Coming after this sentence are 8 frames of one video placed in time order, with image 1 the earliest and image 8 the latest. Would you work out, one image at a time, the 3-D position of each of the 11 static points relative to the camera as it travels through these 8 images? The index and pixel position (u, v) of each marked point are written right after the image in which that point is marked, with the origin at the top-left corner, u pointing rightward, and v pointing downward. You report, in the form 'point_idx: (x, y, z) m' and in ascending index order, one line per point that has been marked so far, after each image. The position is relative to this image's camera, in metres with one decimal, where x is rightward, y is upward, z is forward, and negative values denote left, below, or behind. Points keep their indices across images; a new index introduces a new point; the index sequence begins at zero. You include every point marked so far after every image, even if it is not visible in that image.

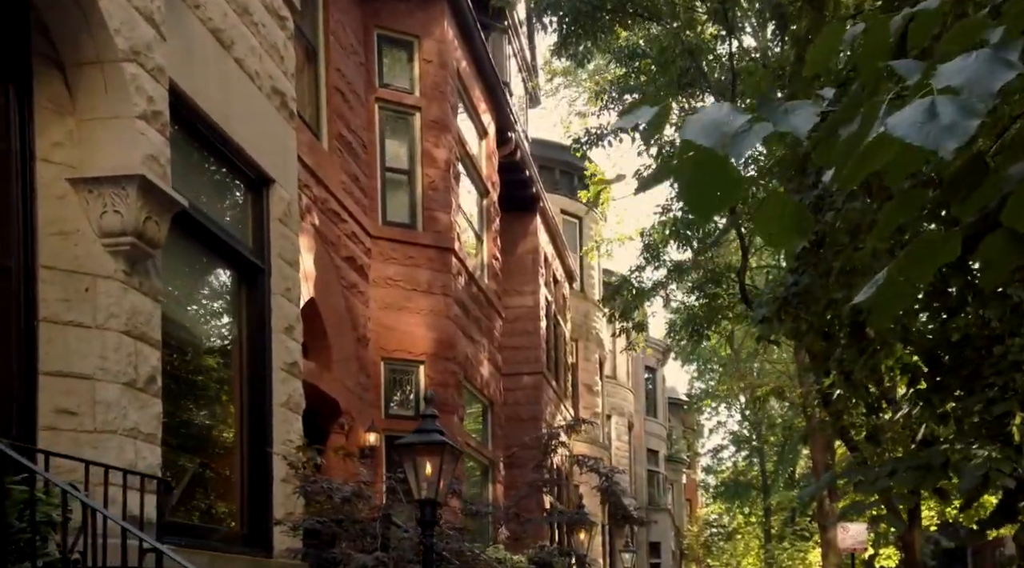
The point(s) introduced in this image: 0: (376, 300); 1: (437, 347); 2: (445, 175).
0: (-1.4, -0.2, +13.1) m
1: (-0.8, -0.7, +13.5) m
2: (-0.7, +1.2, +14.3) m
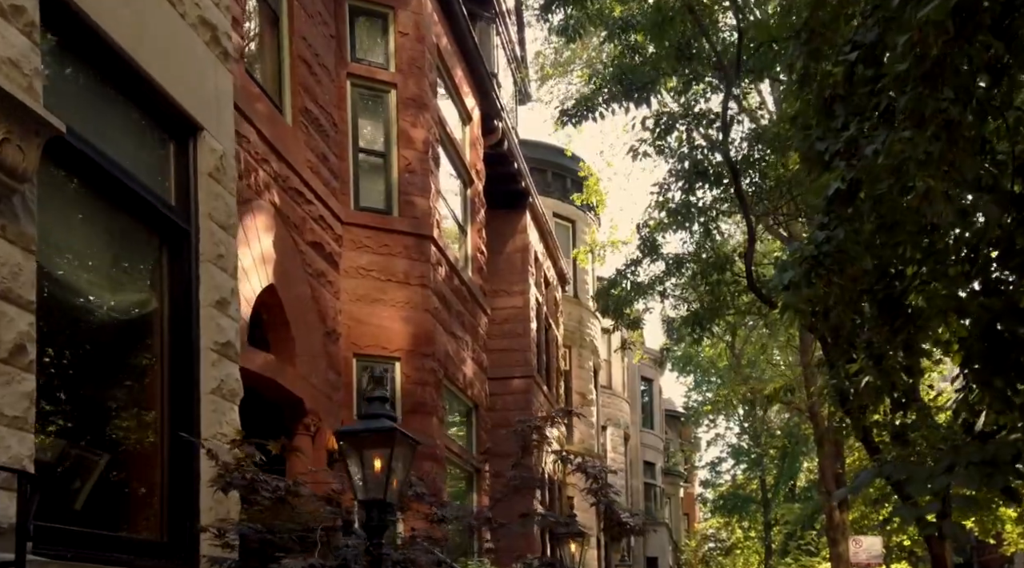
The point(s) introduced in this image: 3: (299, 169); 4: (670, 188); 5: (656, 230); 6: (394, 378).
0: (-1.6, -0.1, +12.0) m
1: (-1.0, -0.6, +12.5) m
2: (-0.9, +1.3, +13.2) m
3: (-1.8, +1.0, +10.7) m
4: (+2.0, +1.2, +15.9) m
5: (+2.2, +0.8, +19.0) m
6: (-1.1, -0.9, +12.4) m
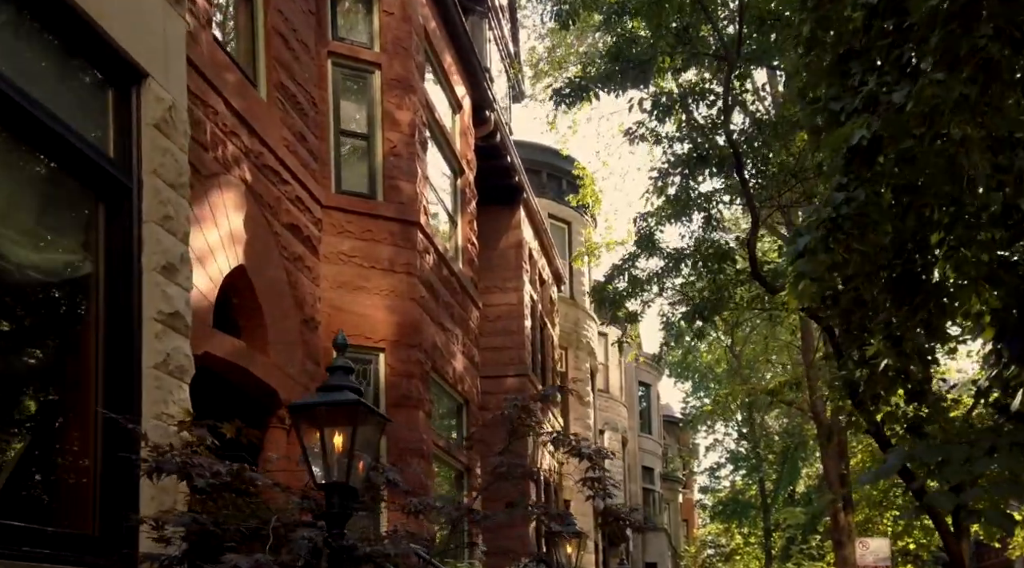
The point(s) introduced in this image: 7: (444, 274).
0: (-1.6, +0.1, +11.4) m
1: (-1.0, -0.5, +11.8) m
2: (-1.0, +1.4, +12.5) m
3: (-1.9, +1.1, +10.0) m
4: (+1.9, +1.3, +15.3) m
5: (+2.1, +0.9, +18.4) m
6: (-1.2, -0.8, +11.7) m
7: (-0.7, +0.1, +13.8) m
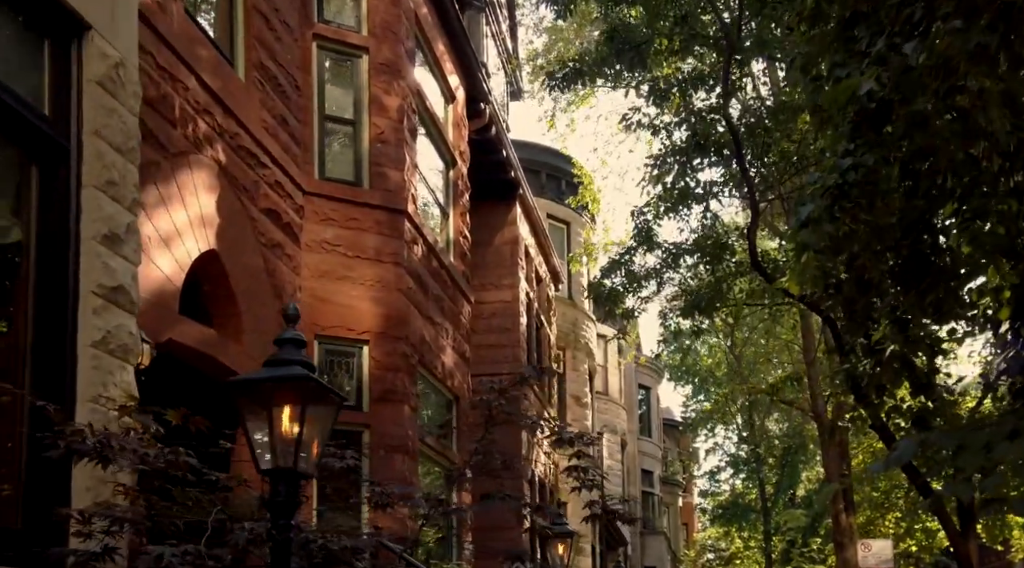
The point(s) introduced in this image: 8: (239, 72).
0: (-1.7, +0.1, +10.9) m
1: (-1.1, -0.4, +11.3) m
2: (-1.1, +1.5, +12.1) m
3: (-2.0, +1.2, +9.6) m
4: (+1.8, +1.4, +14.8) m
5: (+2.0, +0.9, +17.9) m
6: (-1.3, -0.7, +11.3) m
7: (-0.8, +0.2, +13.3) m
8: (-2.1, +1.6, +9.8) m
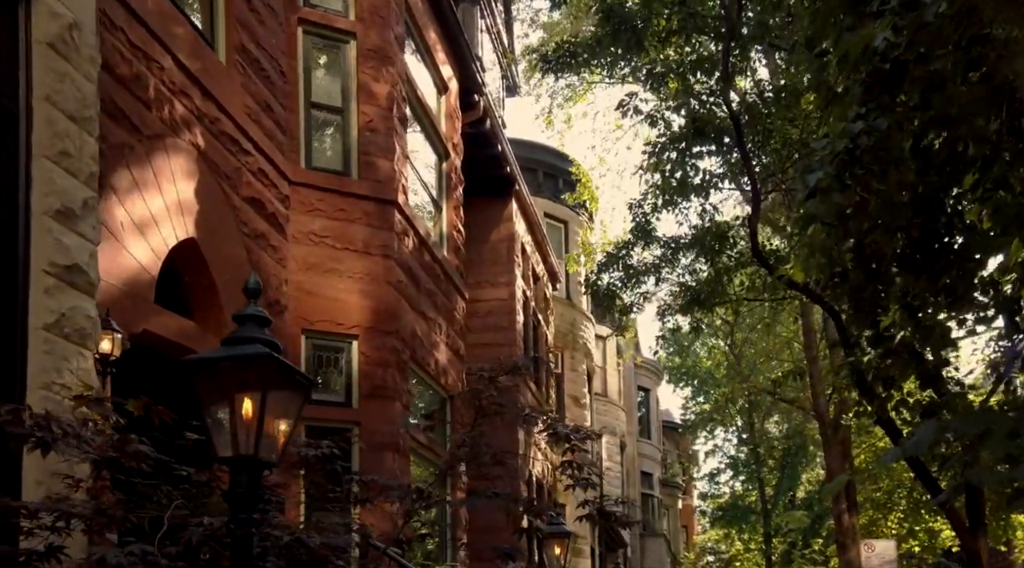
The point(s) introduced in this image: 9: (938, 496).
0: (-1.8, +0.2, +10.5) m
1: (-1.2, -0.3, +10.9) m
2: (-1.1, +1.5, +11.7) m
3: (-2.0, +1.3, +9.2) m
4: (+1.7, +1.5, +14.5) m
5: (+1.9, +1.0, +17.5) m
6: (-1.4, -0.6, +10.9) m
7: (-0.9, +0.2, +12.9) m
8: (-2.2, +1.7, +9.4) m
9: (+3.8, -1.9, +11.4) m
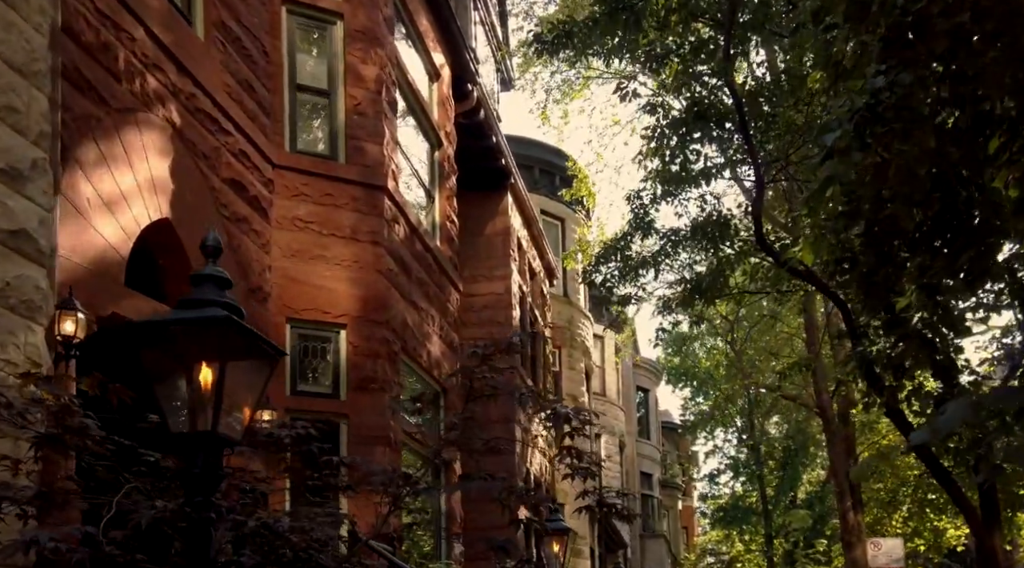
0: (-1.8, +0.3, +10.1) m
1: (-1.2, -0.2, +10.5) m
2: (-1.2, +1.6, +11.3) m
3: (-2.1, +1.4, +8.8) m
4: (+1.7, +1.6, +14.0) m
5: (+1.9, +1.1, +17.1) m
6: (-1.4, -0.5, +10.4) m
7: (-0.9, +0.3, +12.5) m
8: (-2.2, +1.8, +9.0) m
9: (+3.8, -1.8, +11.0) m
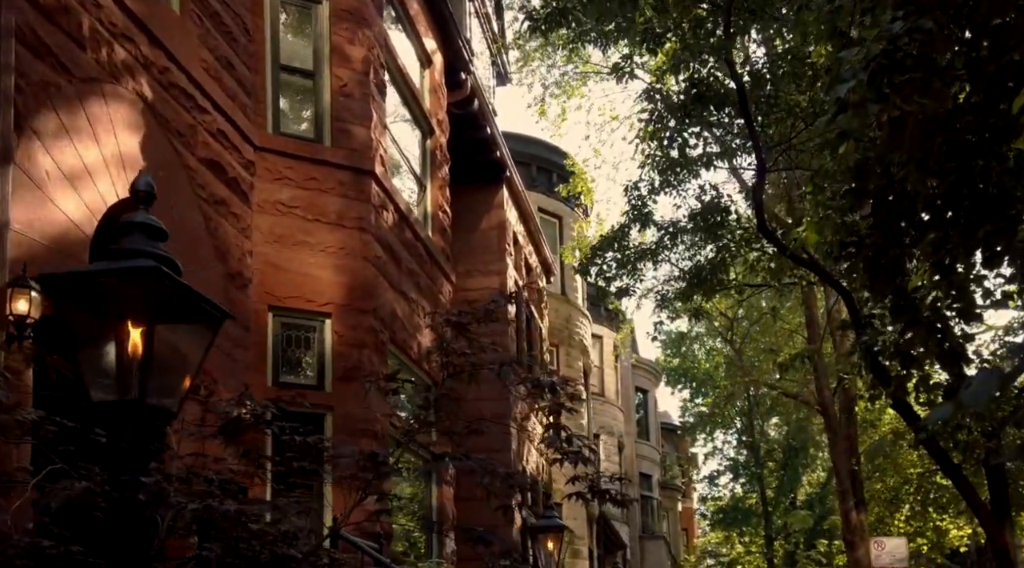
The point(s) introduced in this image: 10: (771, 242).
0: (-1.9, +0.4, +9.7) m
1: (-1.3, -0.1, +10.1) m
2: (-1.3, +1.7, +10.9) m
3: (-2.1, +1.5, +8.3) m
4: (+1.6, +1.7, +13.6) m
5: (+1.8, +1.2, +16.7) m
6: (-1.5, -0.4, +10.0) m
7: (-1.0, +0.4, +12.1) m
8: (-2.3, +1.9, +8.6) m
9: (+3.7, -1.7, +10.6) m
10: (+2.3, +0.4, +11.4) m
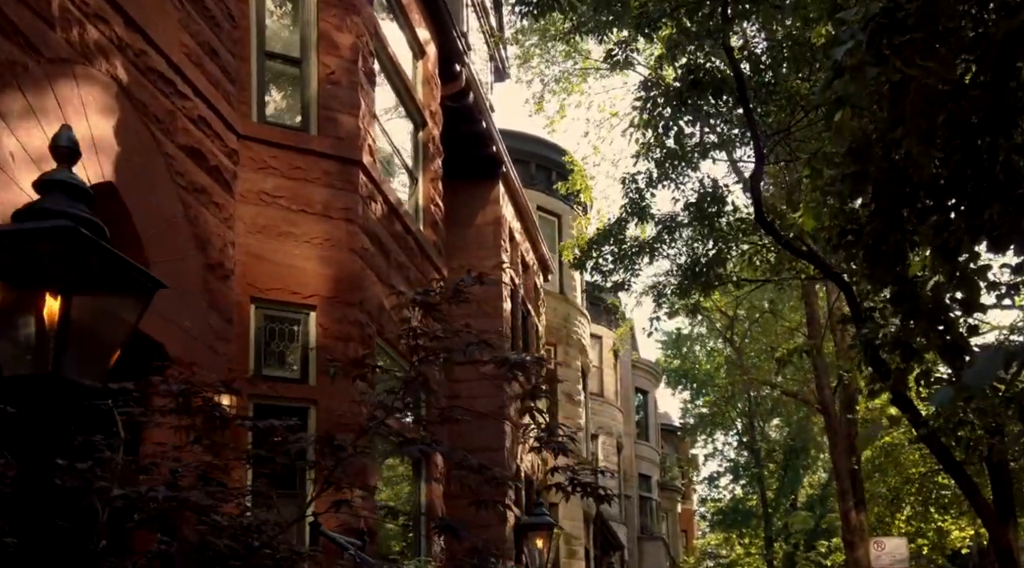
0: (-2.0, +0.5, +9.4) m
1: (-1.4, 0.0, +9.9) m
2: (-1.3, +1.8, +10.6) m
3: (-2.2, +1.5, +8.1) m
4: (+1.5, +1.8, +13.4) m
5: (+1.7, +1.2, +16.5) m
6: (-1.6, -0.4, +9.8) m
7: (-1.1, +0.5, +11.9) m
8: (-2.4, +2.0, +8.4) m
9: (+3.6, -1.6, +10.3) m
10: (+2.2, +0.5, +11.1) m
